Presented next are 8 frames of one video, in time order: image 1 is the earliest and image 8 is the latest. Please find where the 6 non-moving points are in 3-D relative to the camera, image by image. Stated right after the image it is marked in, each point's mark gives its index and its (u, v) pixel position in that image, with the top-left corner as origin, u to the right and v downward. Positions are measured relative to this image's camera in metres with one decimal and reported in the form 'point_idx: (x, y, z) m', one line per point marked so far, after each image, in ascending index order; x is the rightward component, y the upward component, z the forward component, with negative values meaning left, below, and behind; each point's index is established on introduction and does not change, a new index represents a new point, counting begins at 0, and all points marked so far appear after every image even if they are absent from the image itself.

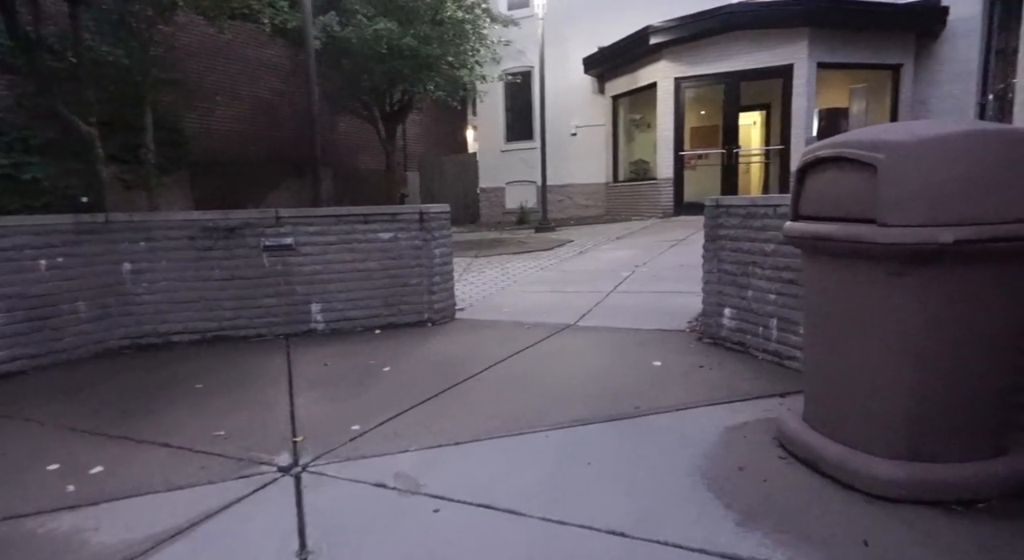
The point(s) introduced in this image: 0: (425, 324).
0: (-0.7, -0.4, +5.5) m
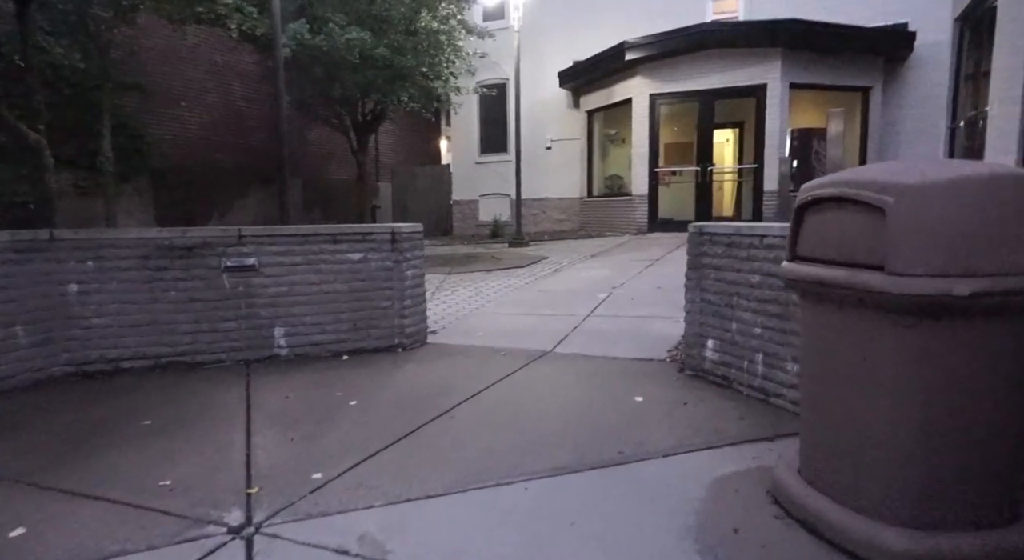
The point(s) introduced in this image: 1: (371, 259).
0: (-1.0, -0.6, +5.3) m
1: (-1.1, +0.2, +5.2) m
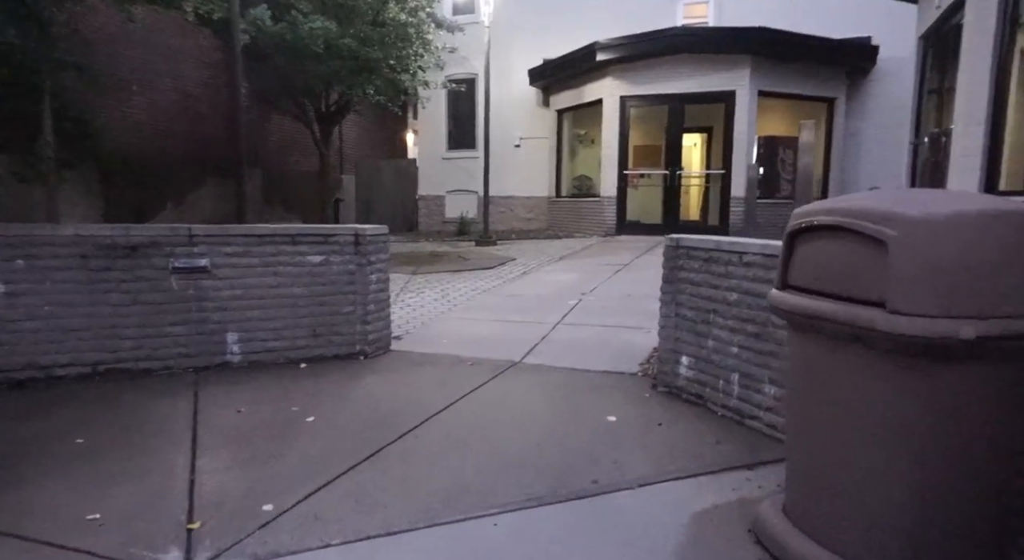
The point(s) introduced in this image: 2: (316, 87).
0: (-1.2, -0.6, +5.1) m
1: (-1.4, +0.1, +4.9) m
2: (-3.4, +3.4, +11.3) m
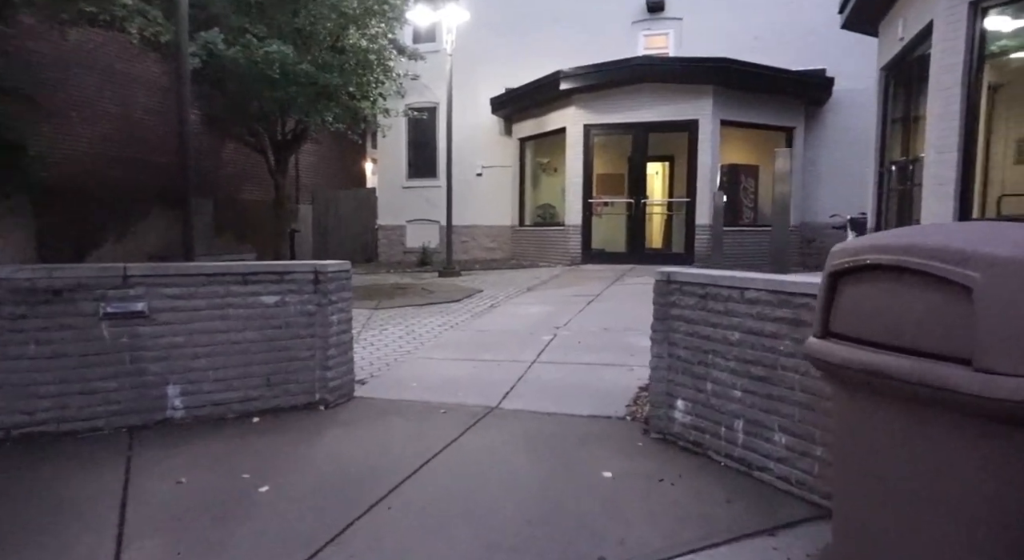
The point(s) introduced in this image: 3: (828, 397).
0: (-1.4, -0.9, +4.6) m
1: (-1.5, -0.2, +4.4) m
2: (-4.0, +2.8, +10.8) m
3: (+1.4, -0.5, +2.9) m
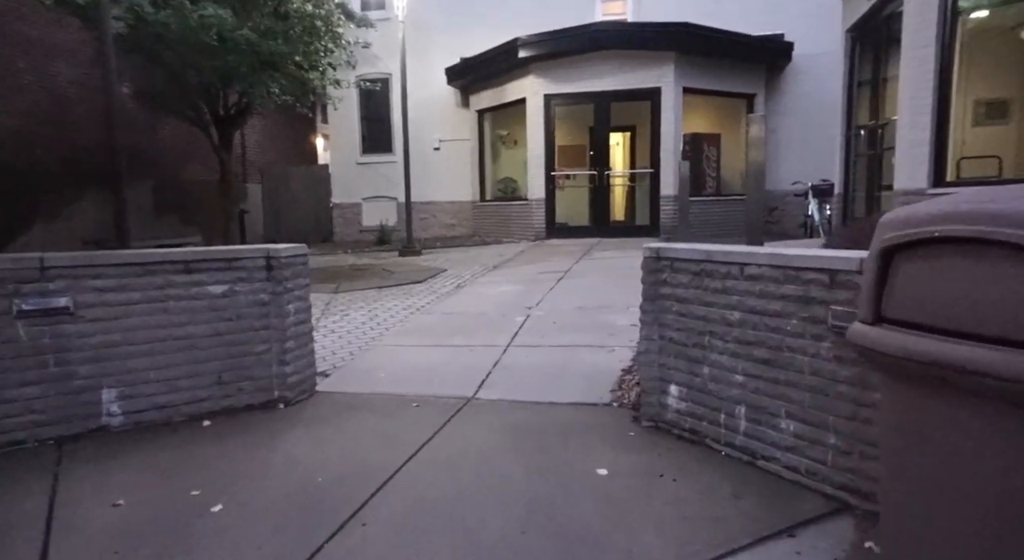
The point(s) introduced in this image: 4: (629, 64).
0: (-1.5, -0.8, +4.2) m
1: (-1.7, -0.1, +4.0) m
2: (-4.6, +3.0, +10.1) m
3: (+1.4, -0.4, +2.7) m
4: (+2.3, +4.2, +12.7) m
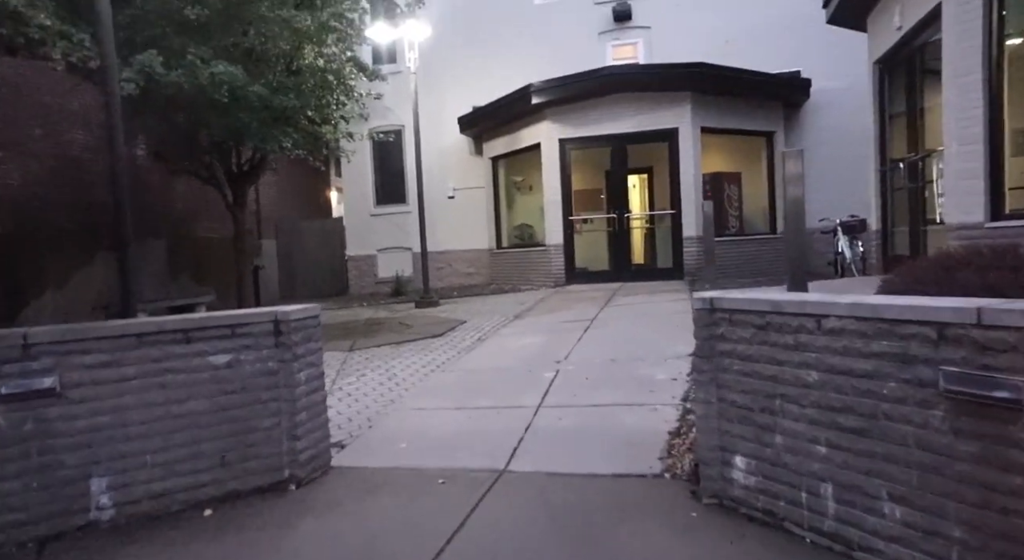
0: (-1.3, -1.2, +3.7) m
1: (-1.5, -0.5, +3.6) m
2: (-4.4, +2.1, +9.9) m
3: (+1.5, -0.6, +2.2) m
4: (+2.6, +3.4, +12.5) m
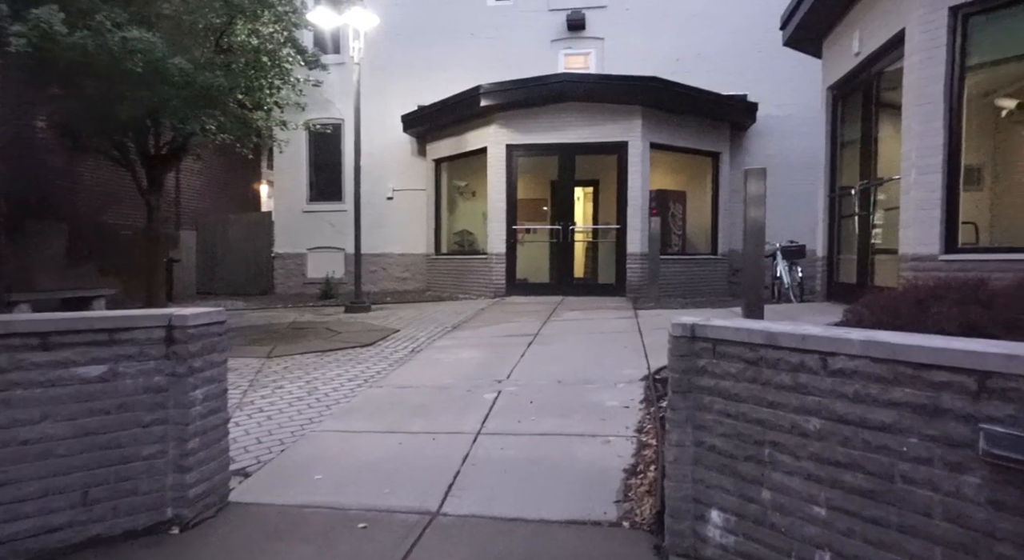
0: (-1.6, -1.2, +3.0) m
1: (-1.7, -0.4, +2.9) m
2: (-5.1, +2.2, +9.0) m
3: (+1.4, -0.7, +1.8) m
4: (+1.6, +3.1, +12.2) m
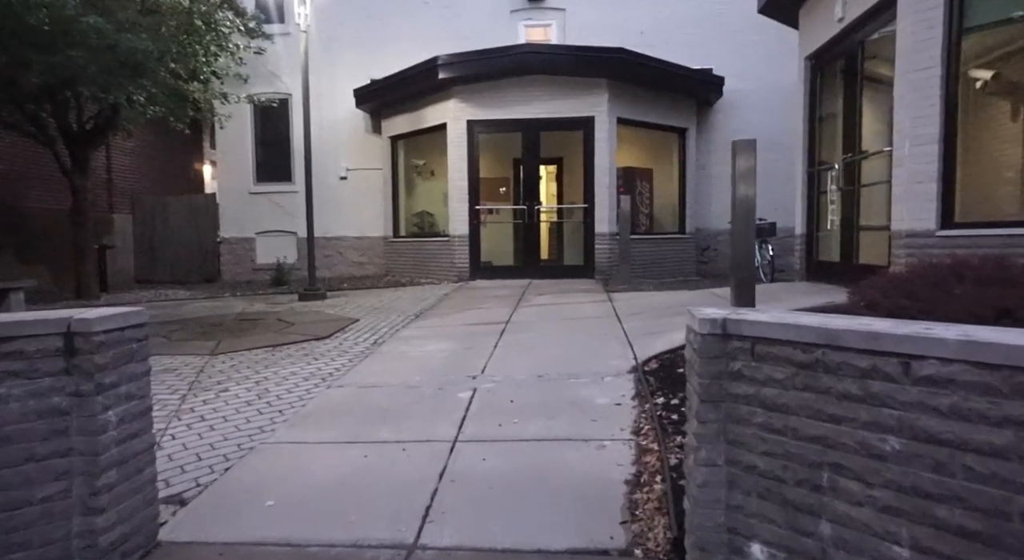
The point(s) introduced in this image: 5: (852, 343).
0: (-1.6, -1.2, +2.4) m
1: (-1.8, -0.4, +2.3) m
2: (-5.6, +2.3, +8.0) m
3: (+1.4, -0.7, +1.4) m
4: (+0.9, +3.4, +11.7) m
5: (+1.0, -0.2, +2.0) m
